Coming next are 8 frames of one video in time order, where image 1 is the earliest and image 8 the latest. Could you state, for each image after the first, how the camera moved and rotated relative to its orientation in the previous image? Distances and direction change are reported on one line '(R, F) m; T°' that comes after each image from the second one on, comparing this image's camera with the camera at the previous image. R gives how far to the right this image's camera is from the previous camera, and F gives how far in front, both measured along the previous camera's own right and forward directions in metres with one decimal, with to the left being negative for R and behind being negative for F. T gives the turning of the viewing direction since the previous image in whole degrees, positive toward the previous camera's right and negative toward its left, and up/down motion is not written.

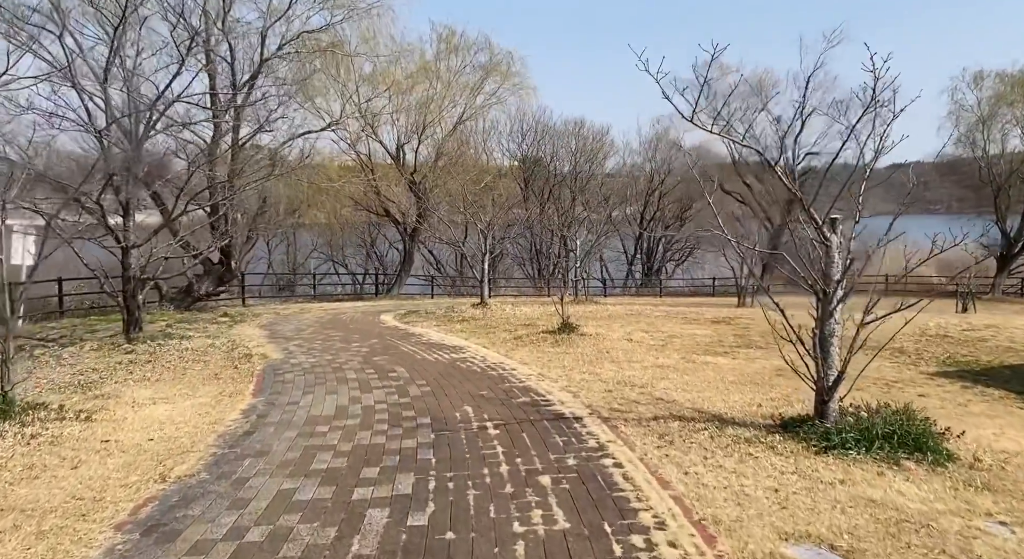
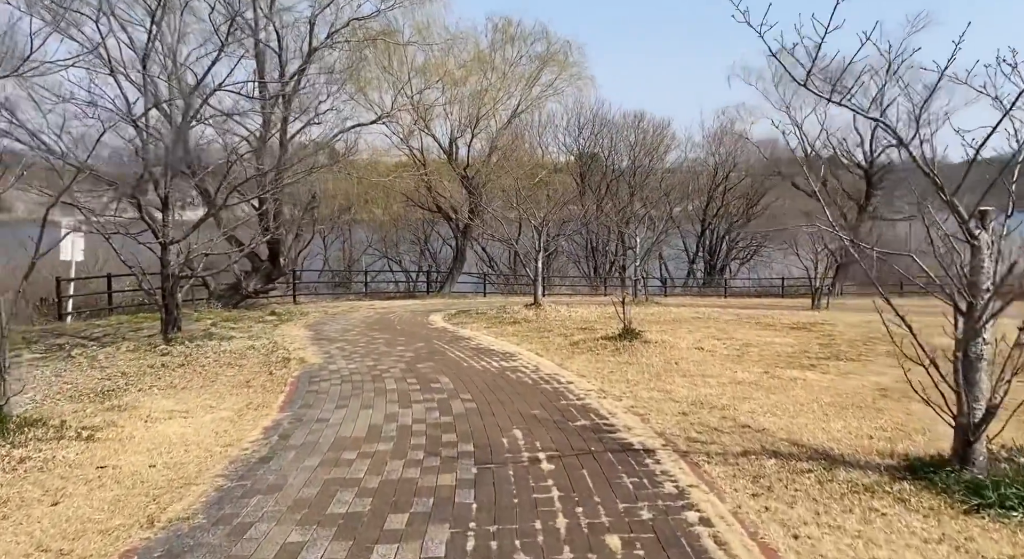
(0.0, +0.8) m; -4°
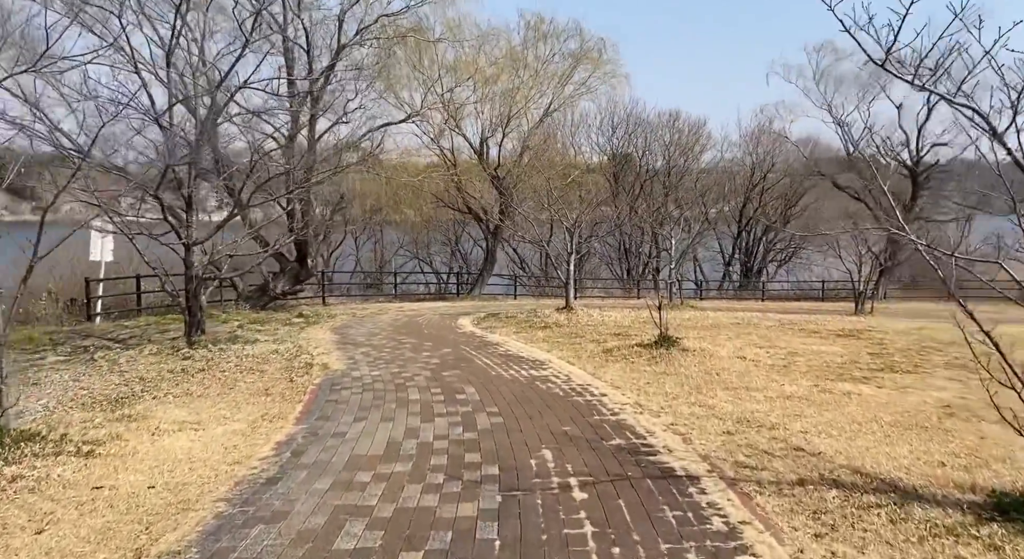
(0.0, +0.4) m; -3°
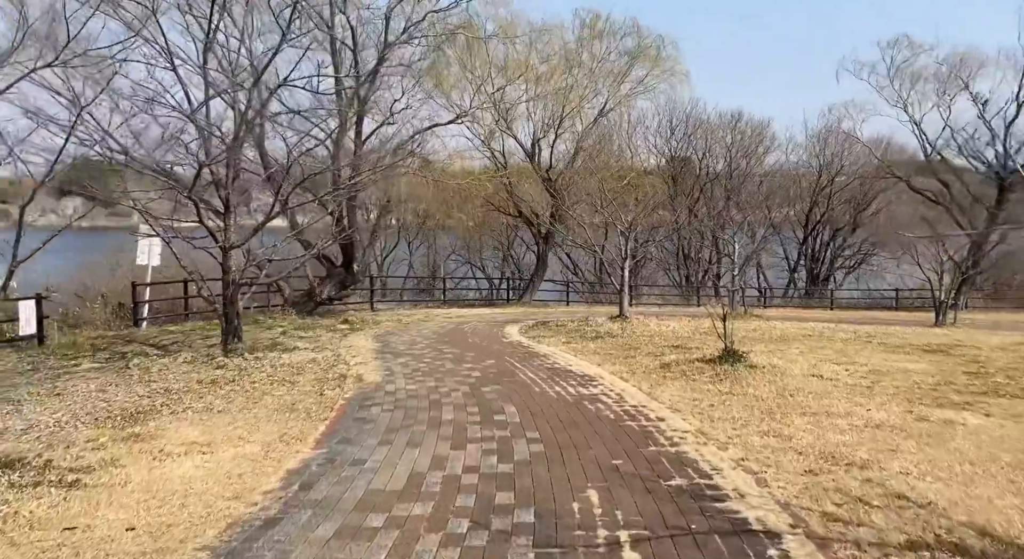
(+0.1, +0.7) m; -4°
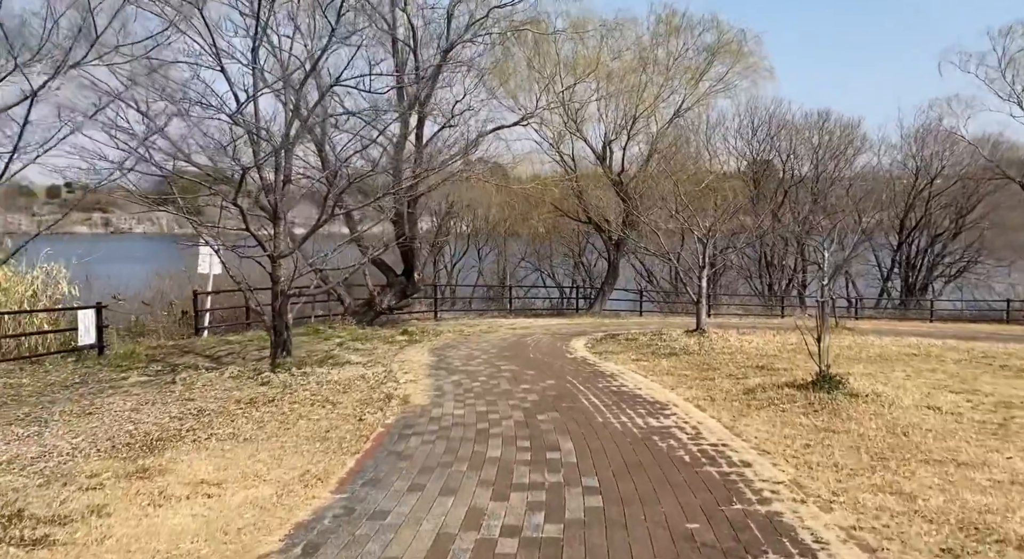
(+0.1, +0.8) m; -6°
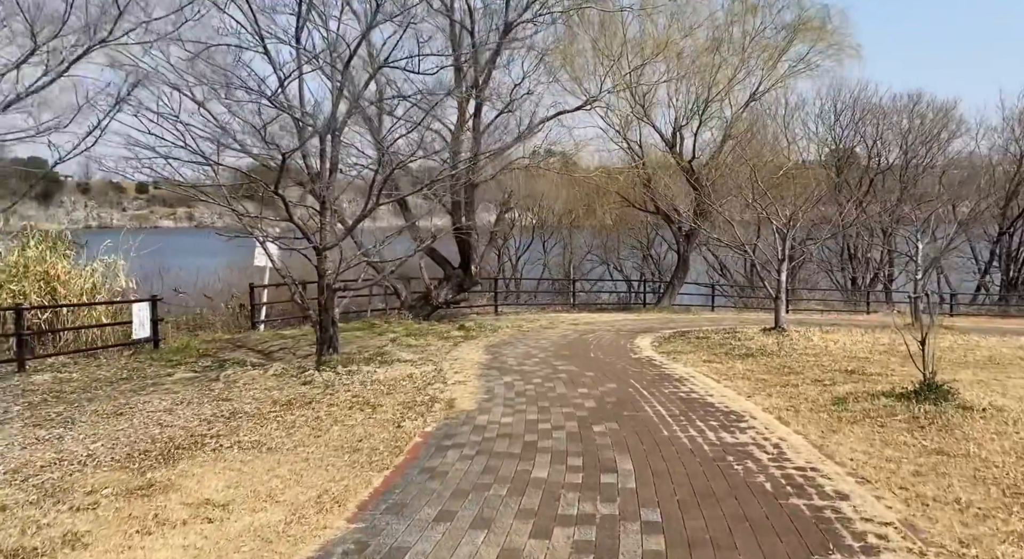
(+0.1, +0.7) m; -6°
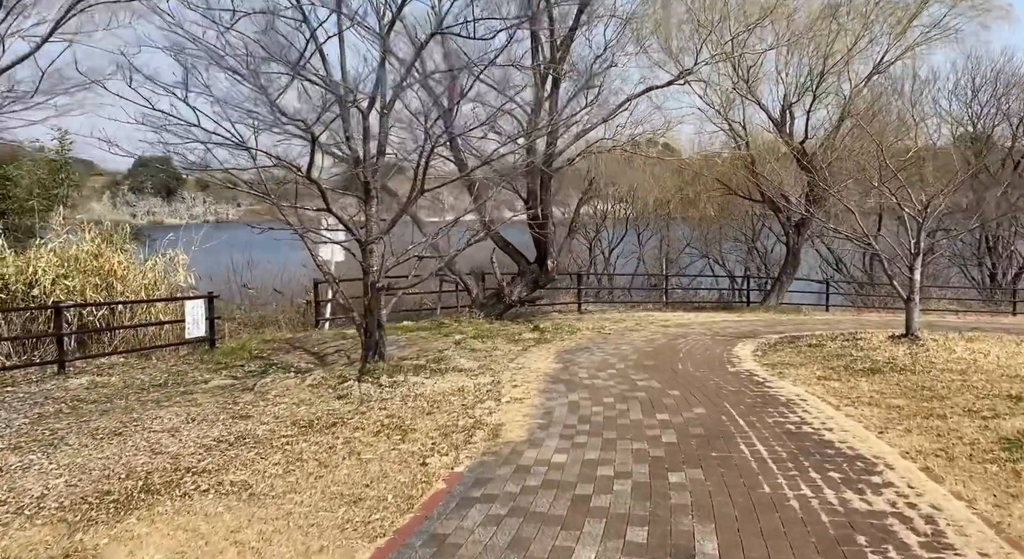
(+0.3, +1.2) m; -8°
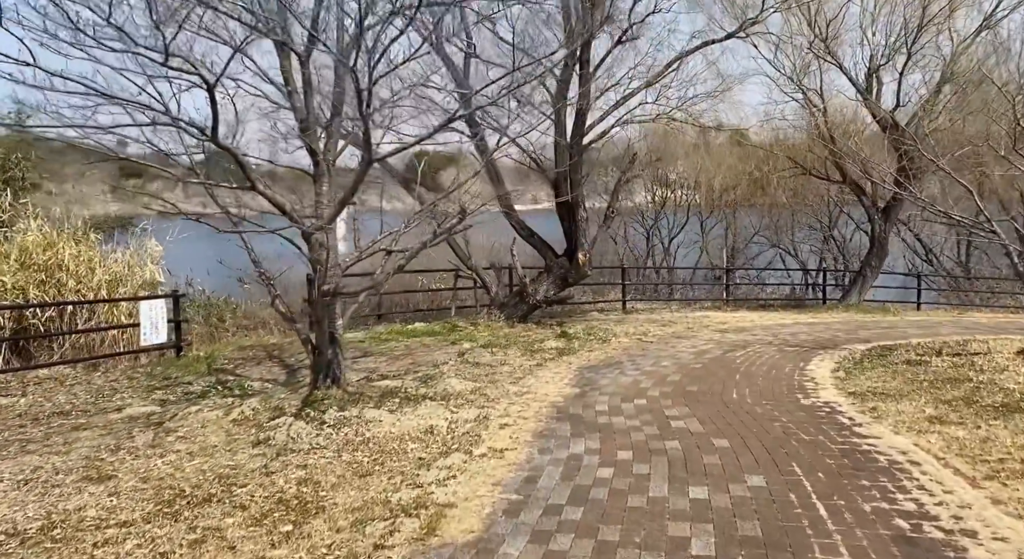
(+0.6, +1.9) m; -5°
